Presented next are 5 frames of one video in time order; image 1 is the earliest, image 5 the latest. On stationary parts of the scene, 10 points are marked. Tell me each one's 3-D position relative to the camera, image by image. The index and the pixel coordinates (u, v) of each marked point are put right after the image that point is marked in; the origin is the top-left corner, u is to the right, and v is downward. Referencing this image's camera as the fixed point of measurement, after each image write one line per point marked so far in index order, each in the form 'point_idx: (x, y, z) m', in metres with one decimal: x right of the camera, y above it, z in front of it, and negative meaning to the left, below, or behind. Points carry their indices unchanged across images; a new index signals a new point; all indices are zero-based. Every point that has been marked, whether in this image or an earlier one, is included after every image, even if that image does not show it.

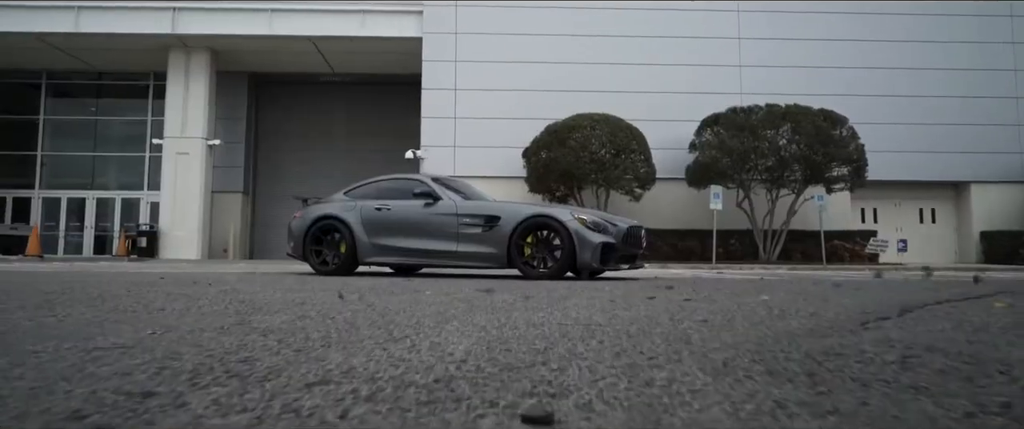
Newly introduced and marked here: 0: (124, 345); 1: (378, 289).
0: (-2.0, -0.7, +4.4) m
1: (-1.1, -0.6, +6.7) m
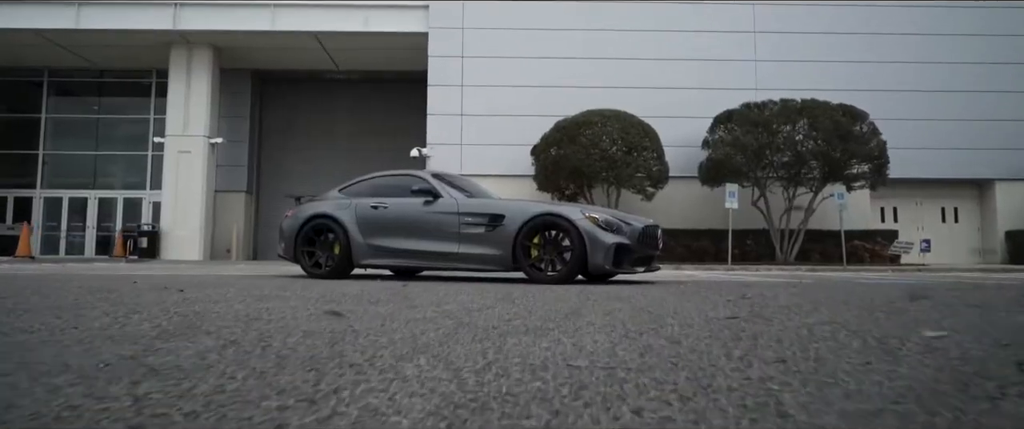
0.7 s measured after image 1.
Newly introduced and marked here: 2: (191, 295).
0: (-2.0, -0.6, +3.7) m
1: (-1.1, -0.6, +6.0) m
2: (-2.3, -0.6, +6.2) m
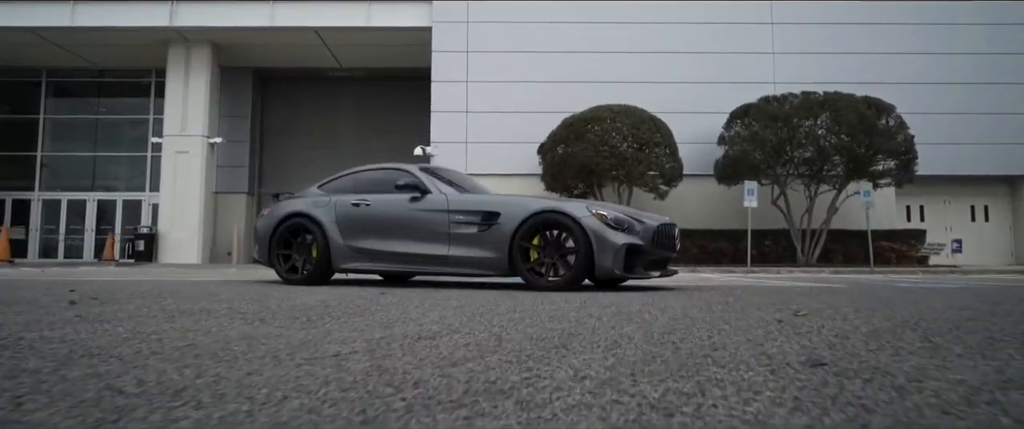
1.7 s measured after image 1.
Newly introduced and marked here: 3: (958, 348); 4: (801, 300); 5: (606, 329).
0: (-2.1, -0.6, +2.6) m
1: (-1.2, -0.5, +4.9) m
2: (-2.4, -0.6, +5.1) m
3: (+1.9, -0.6, +3.8) m
4: (+2.0, -0.6, +5.8) m
5: (+0.5, -0.5, +4.1) m
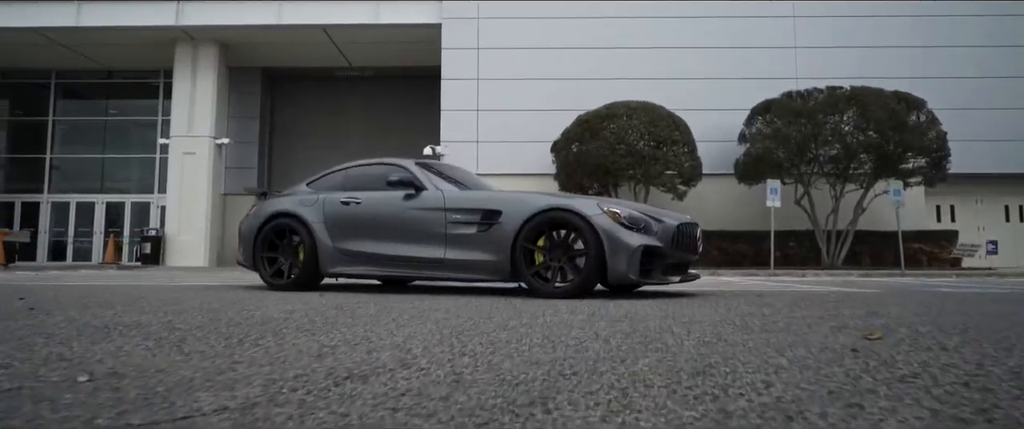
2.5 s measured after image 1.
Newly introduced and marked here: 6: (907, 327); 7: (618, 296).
0: (-2.2, -0.6, +1.9) m
1: (-1.2, -0.5, +4.2) m
2: (-2.4, -0.5, +4.4) m
3: (+1.9, -0.6, +2.9) m
4: (+2.0, -0.6, +5.0) m
5: (+0.4, -0.5, +3.3) m
6: (+1.9, -0.6, +4.2) m
7: (+0.9, -0.7, +7.5) m
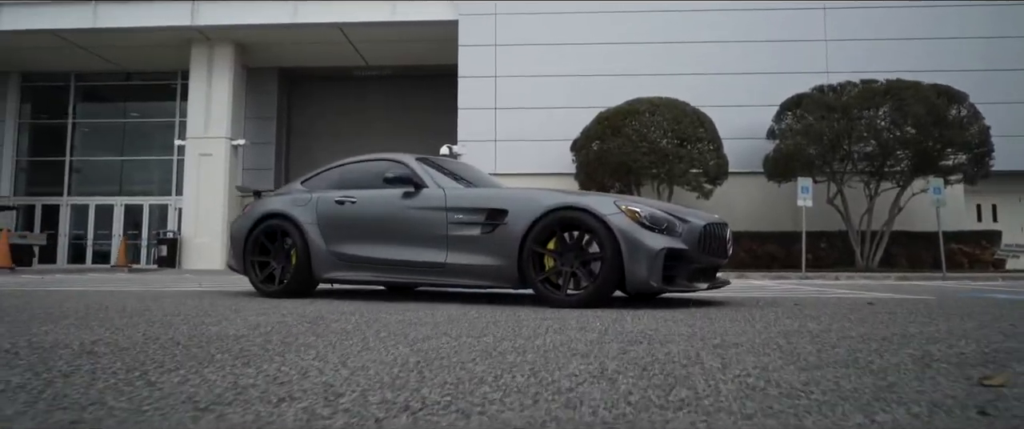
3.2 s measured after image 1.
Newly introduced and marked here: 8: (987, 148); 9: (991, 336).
0: (-2.3, -0.6, +1.2) m
1: (-1.2, -0.5, +3.5) m
2: (-2.4, -0.5, +3.8) m
3: (+1.8, -0.5, +2.2) m
4: (+2.0, -0.6, +4.3) m
5: (+0.4, -0.5, +2.6) m
6: (+1.9, -0.5, +3.5) m
7: (+1.0, -0.7, +6.8) m
8: (+10.8, +1.5, +19.4) m
9: (+2.3, -0.6, +4.1) m
